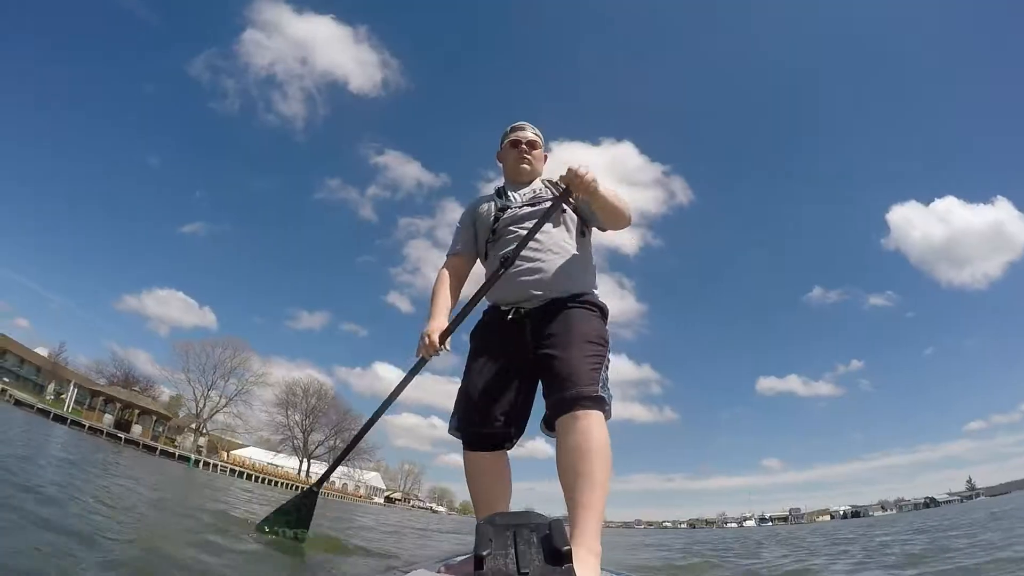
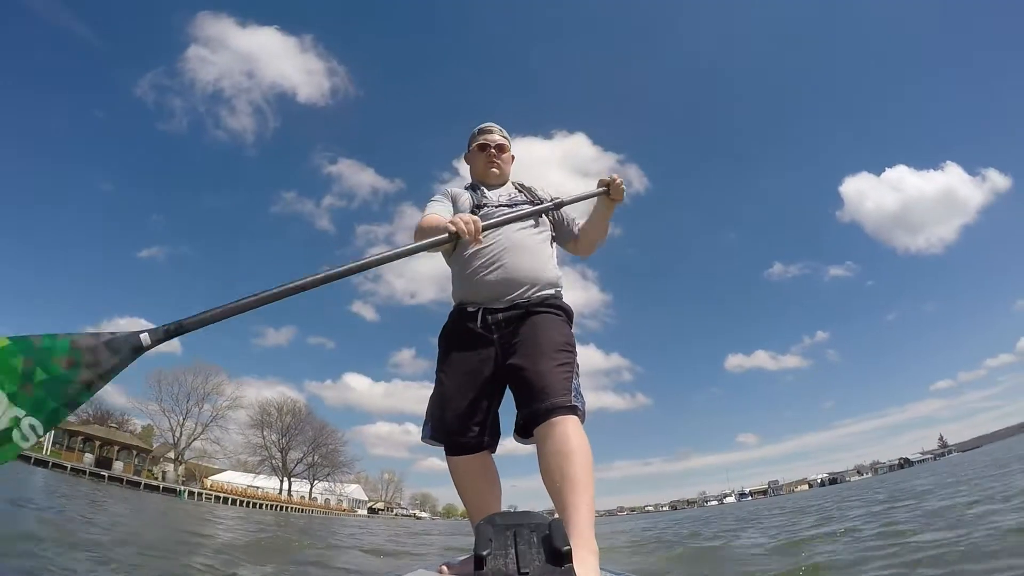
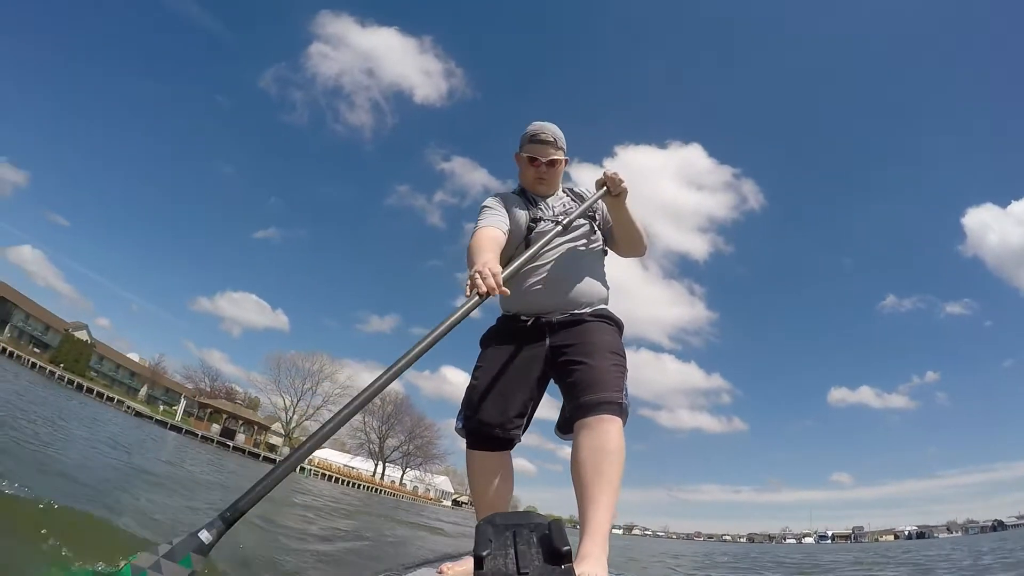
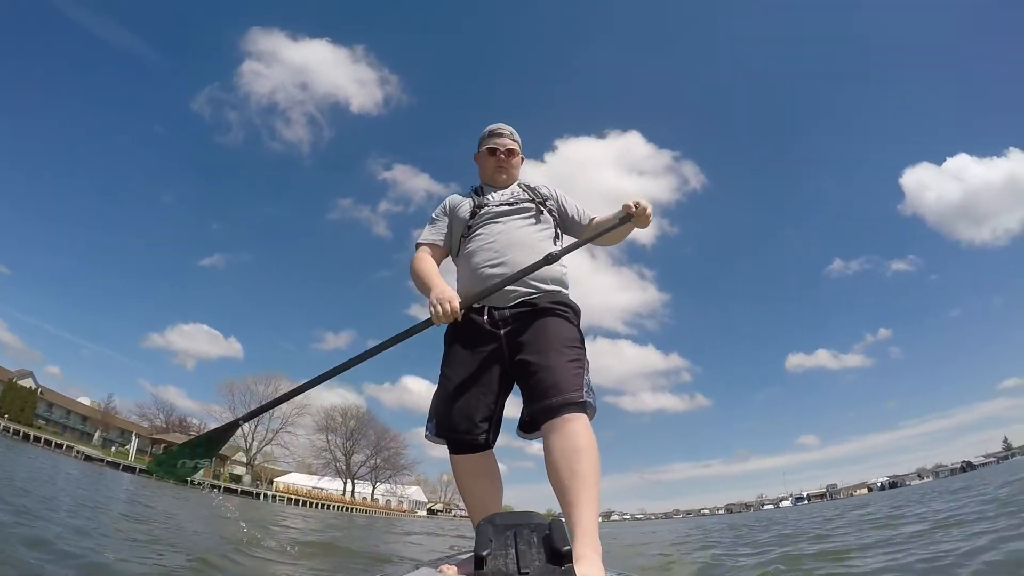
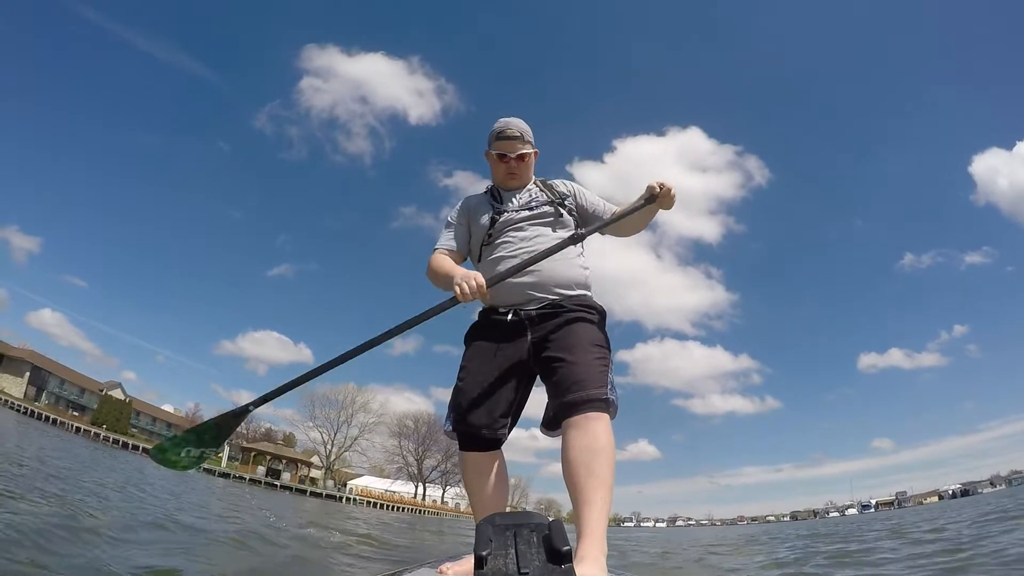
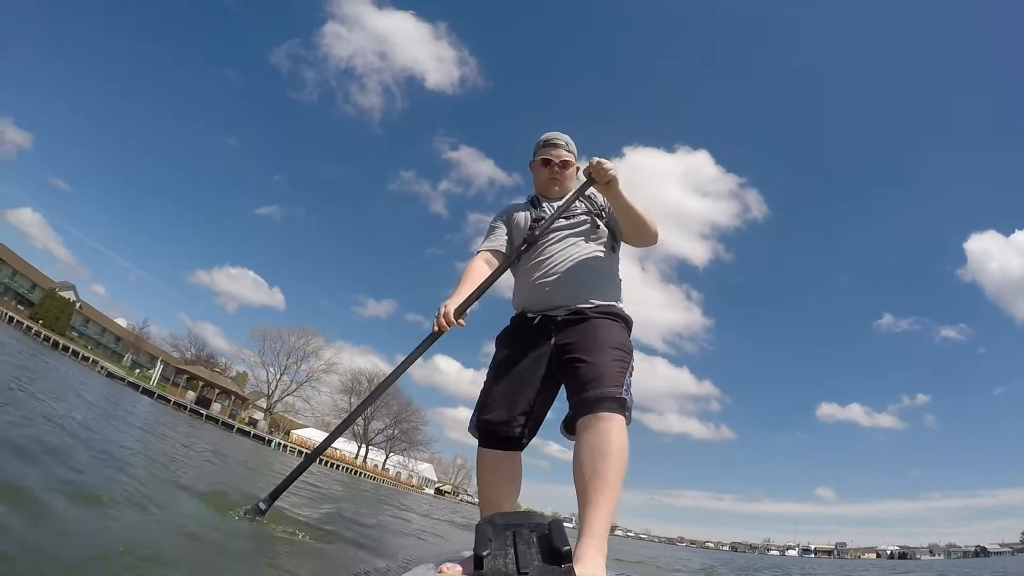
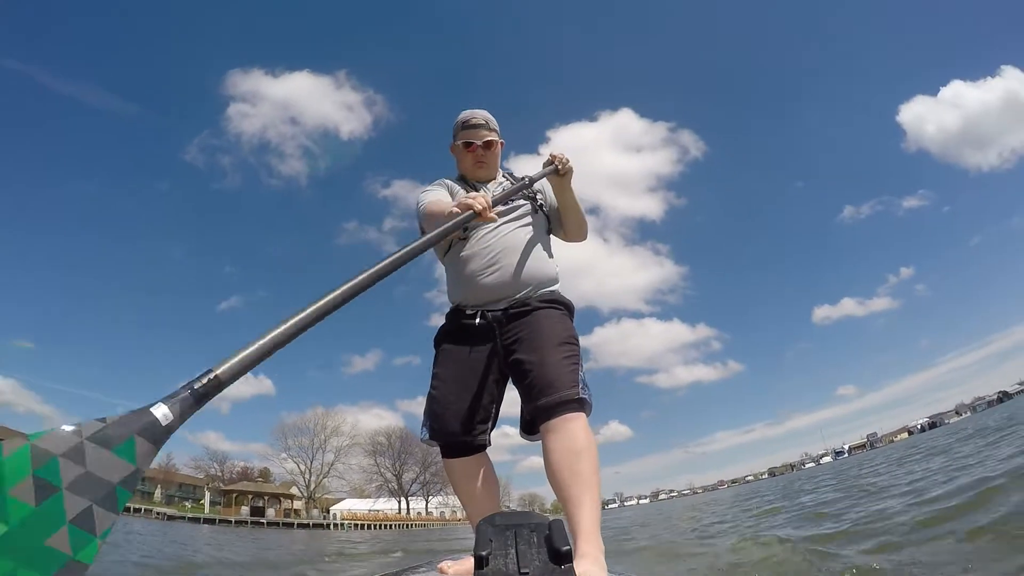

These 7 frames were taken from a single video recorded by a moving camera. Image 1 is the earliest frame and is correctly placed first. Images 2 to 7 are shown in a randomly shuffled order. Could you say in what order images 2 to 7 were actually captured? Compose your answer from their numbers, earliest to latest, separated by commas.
2, 6, 4, 3, 5, 7
